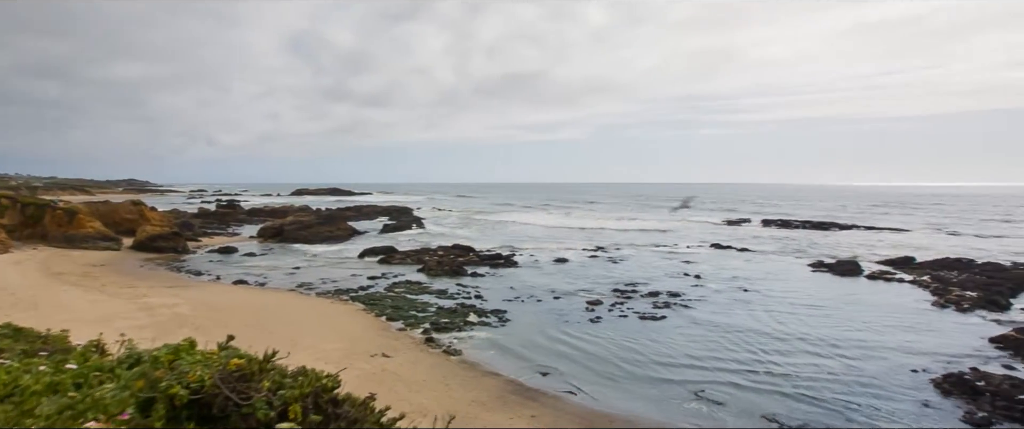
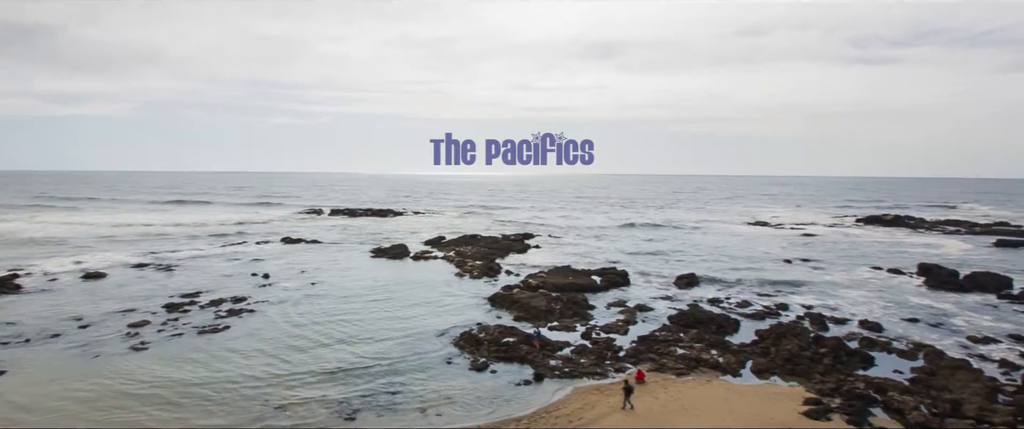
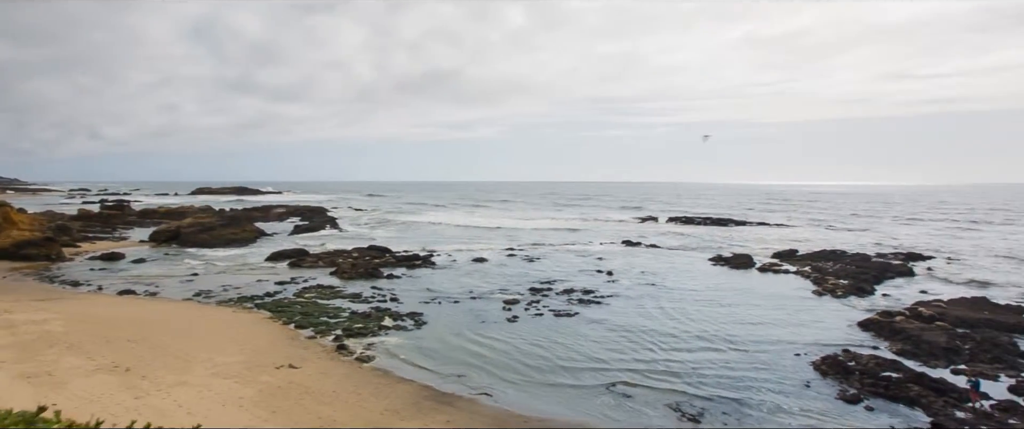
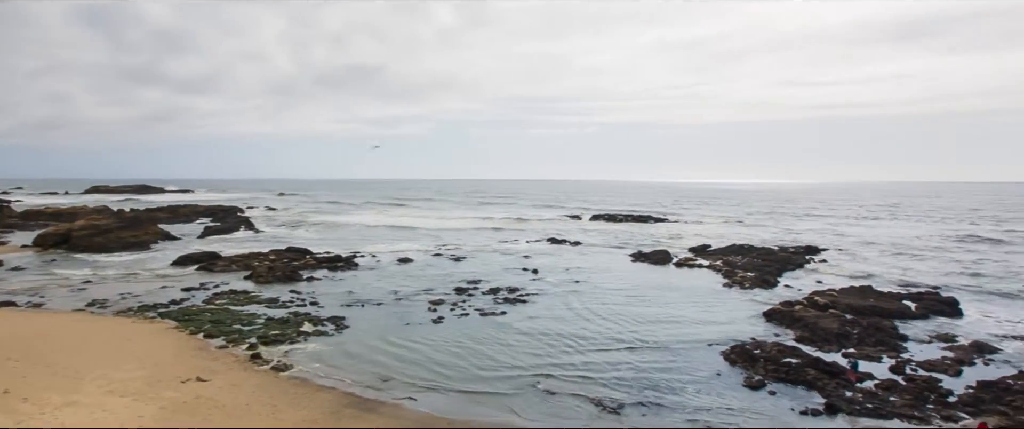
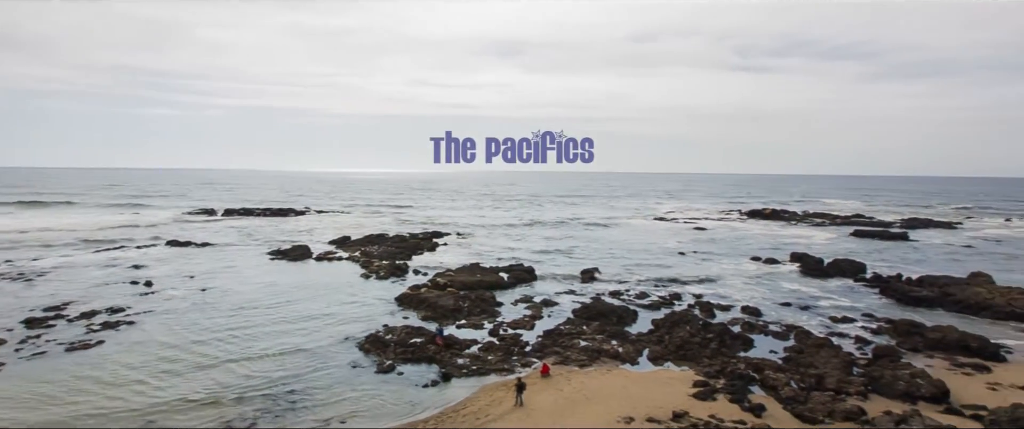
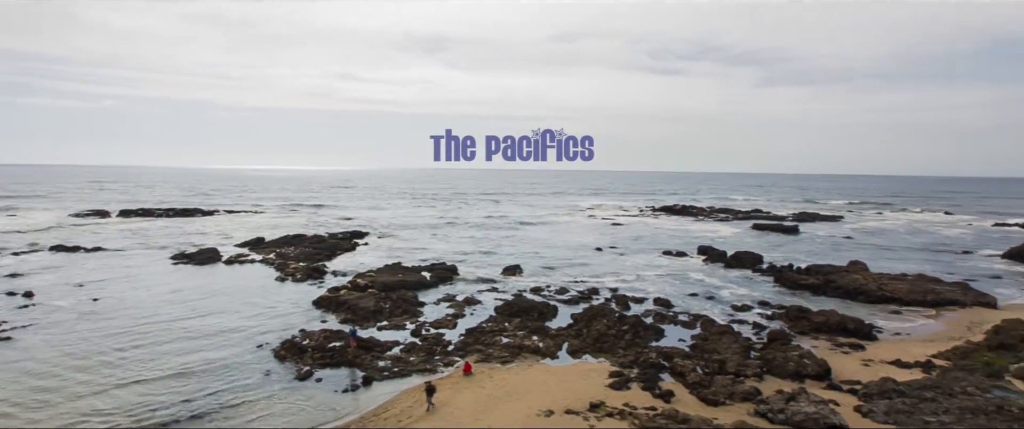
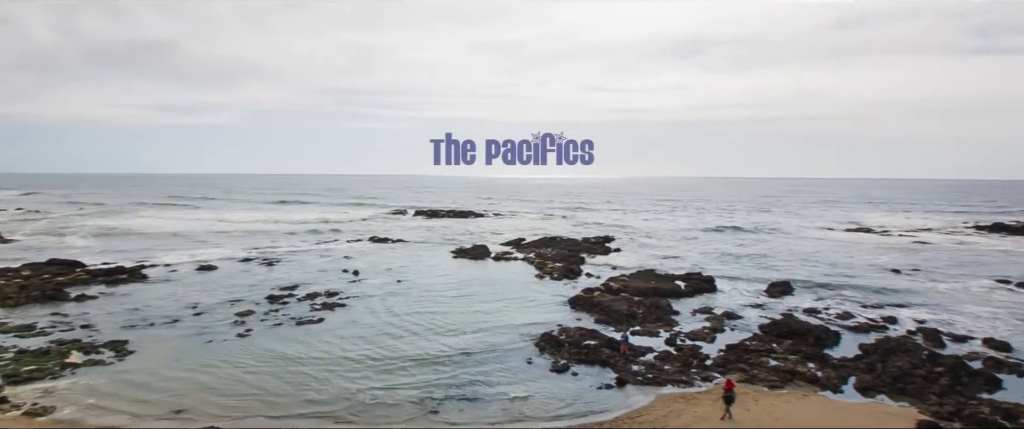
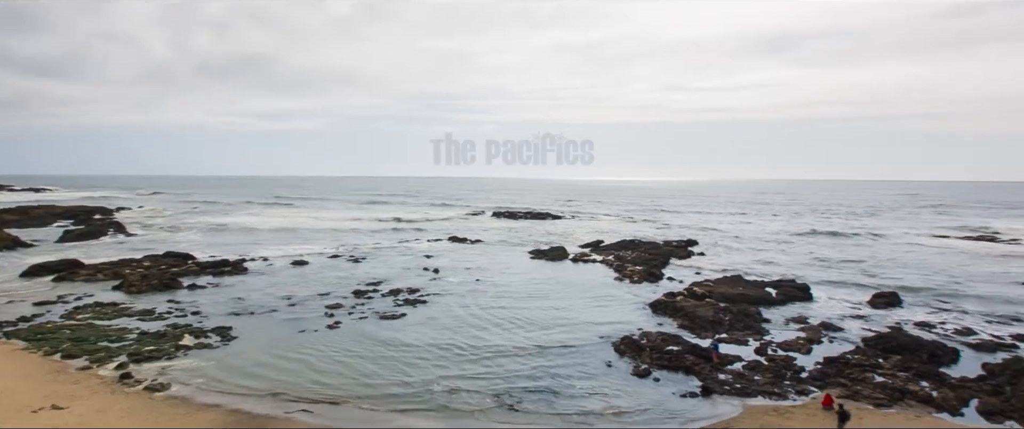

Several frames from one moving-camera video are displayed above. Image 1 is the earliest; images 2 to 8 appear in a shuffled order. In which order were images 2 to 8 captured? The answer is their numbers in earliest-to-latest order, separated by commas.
3, 4, 8, 7, 2, 5, 6
